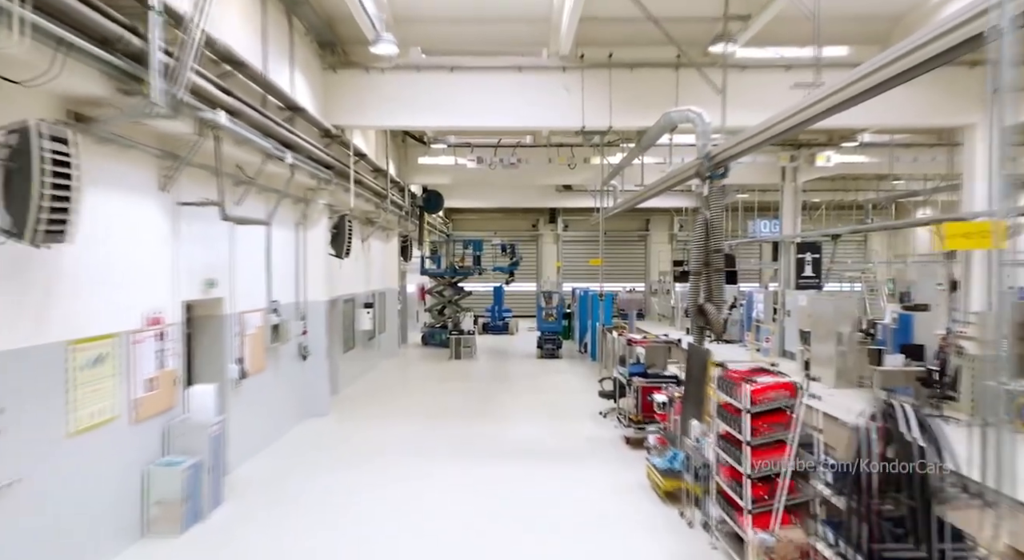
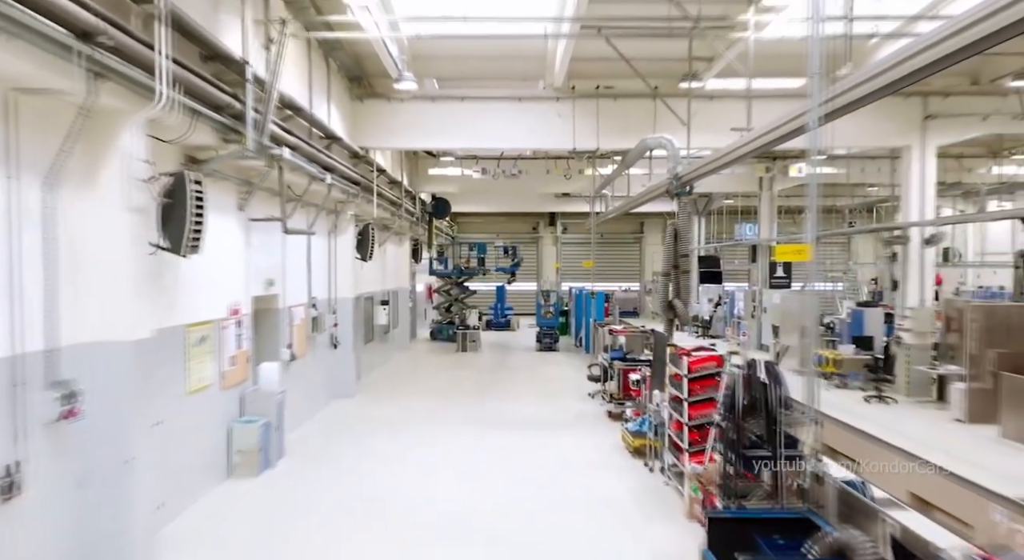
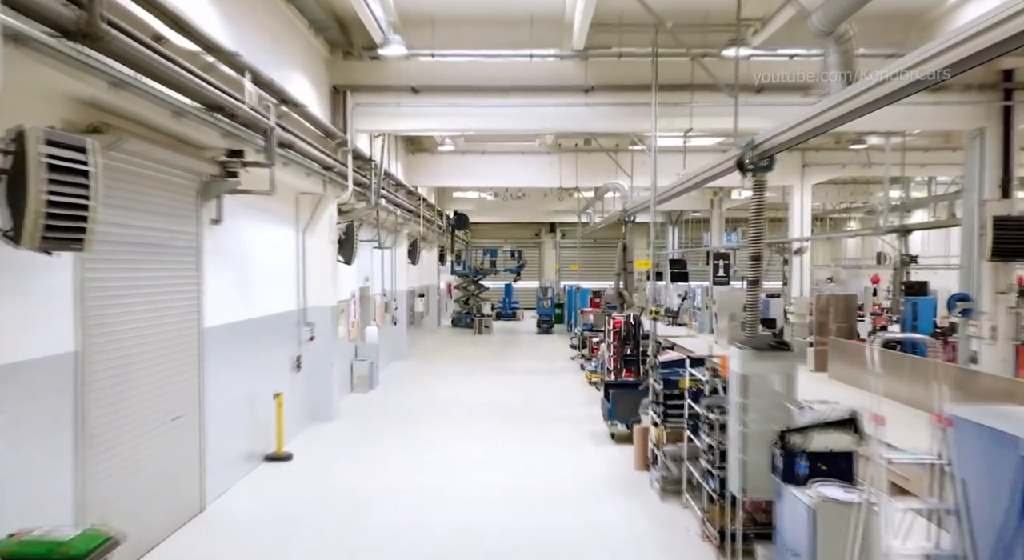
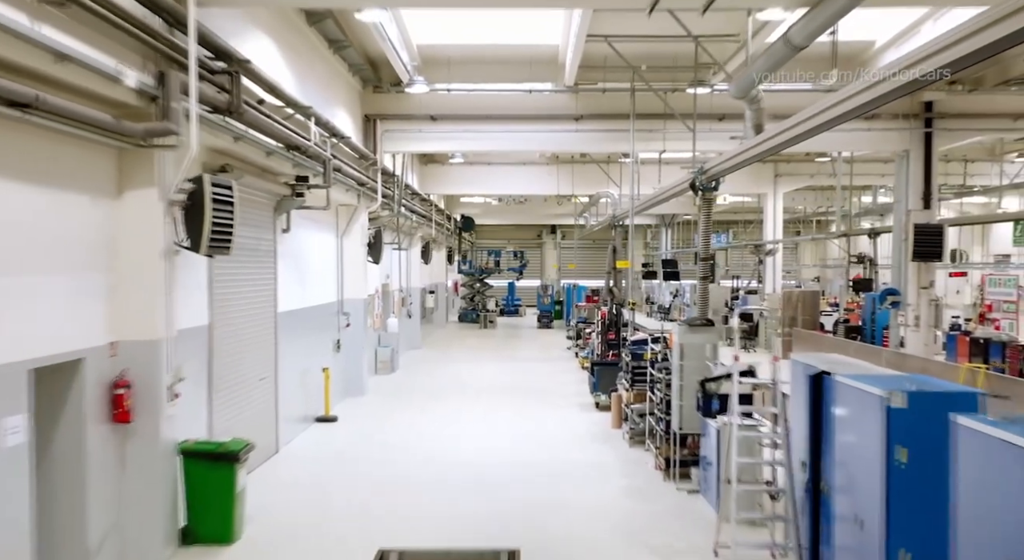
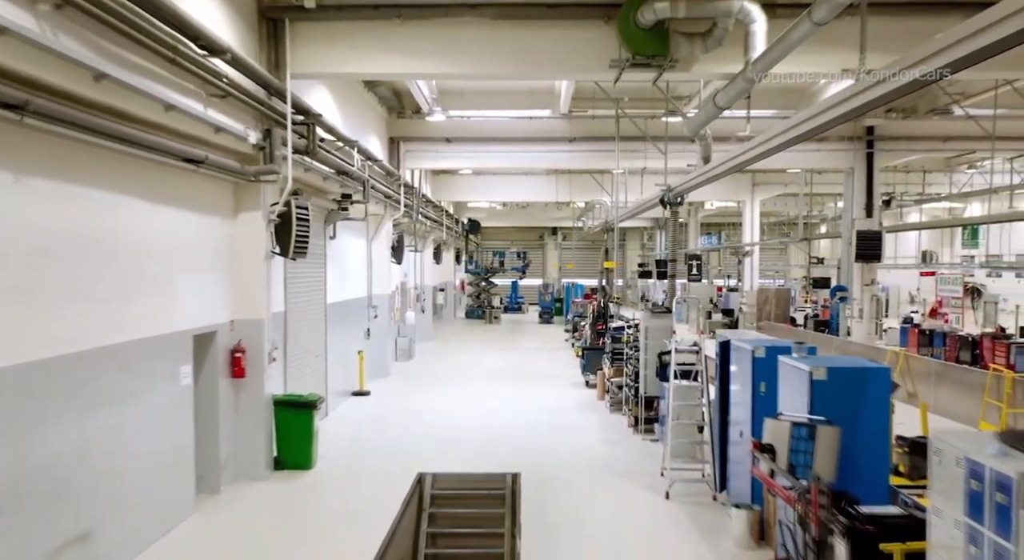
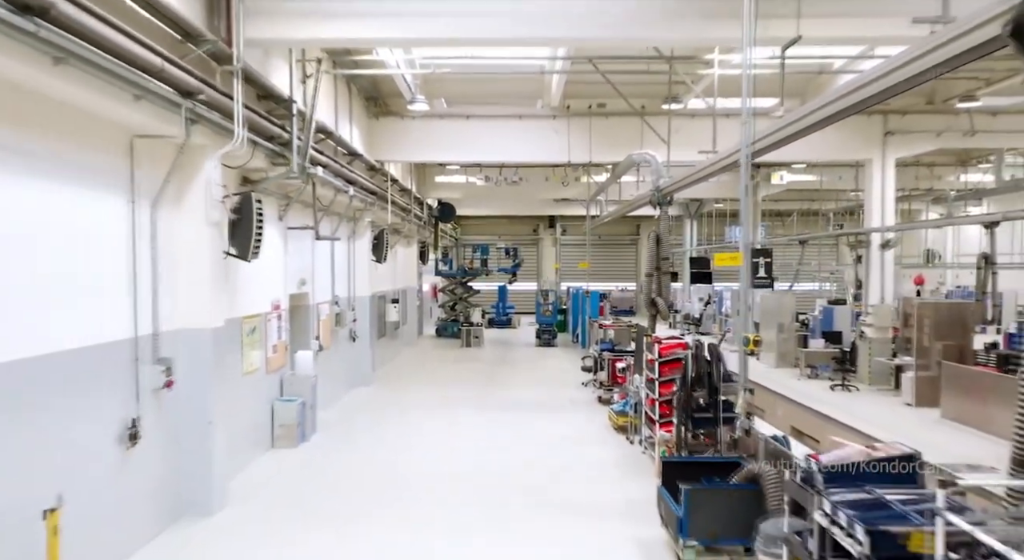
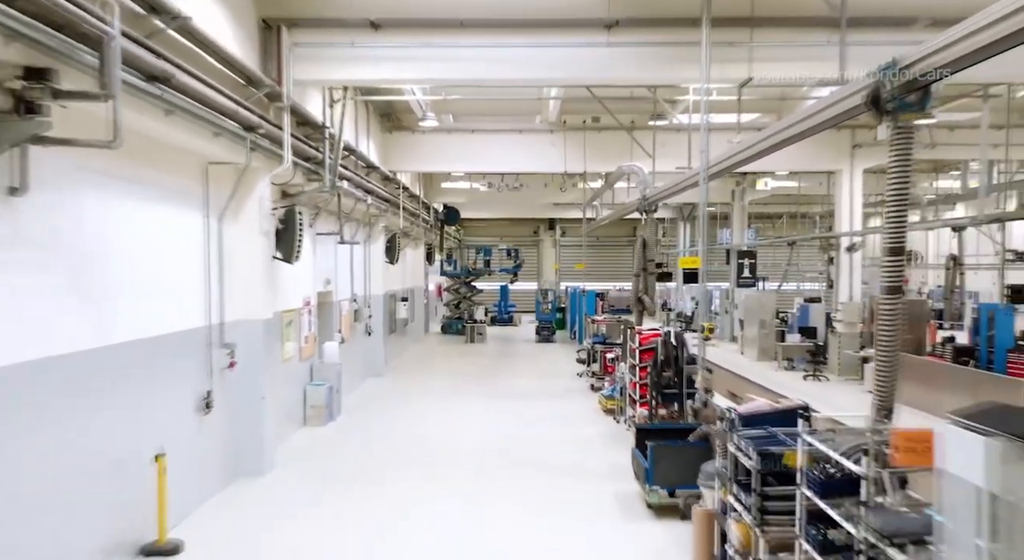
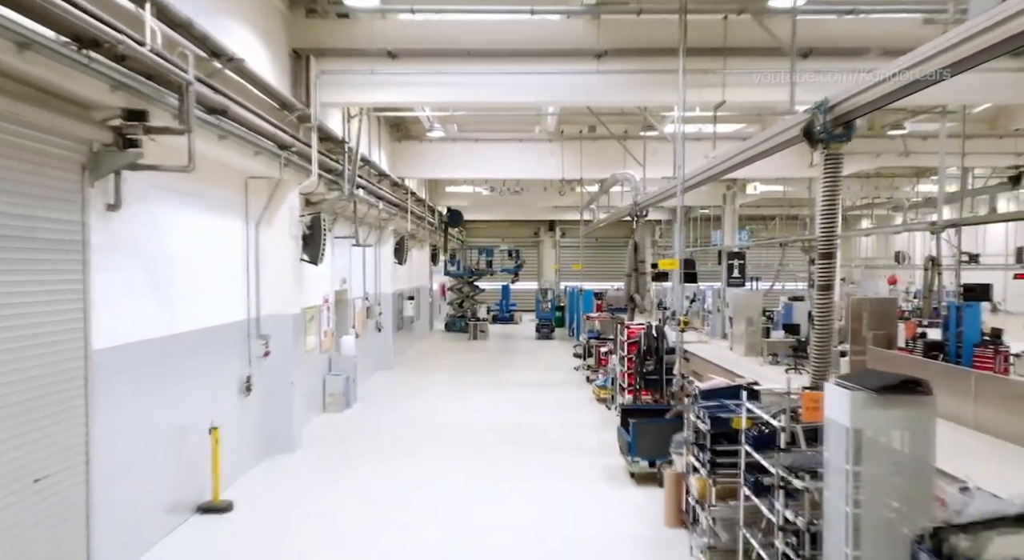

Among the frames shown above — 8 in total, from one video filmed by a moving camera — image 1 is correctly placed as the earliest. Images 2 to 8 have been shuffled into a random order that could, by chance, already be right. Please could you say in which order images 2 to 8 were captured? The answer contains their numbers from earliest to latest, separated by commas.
2, 6, 7, 8, 3, 4, 5
